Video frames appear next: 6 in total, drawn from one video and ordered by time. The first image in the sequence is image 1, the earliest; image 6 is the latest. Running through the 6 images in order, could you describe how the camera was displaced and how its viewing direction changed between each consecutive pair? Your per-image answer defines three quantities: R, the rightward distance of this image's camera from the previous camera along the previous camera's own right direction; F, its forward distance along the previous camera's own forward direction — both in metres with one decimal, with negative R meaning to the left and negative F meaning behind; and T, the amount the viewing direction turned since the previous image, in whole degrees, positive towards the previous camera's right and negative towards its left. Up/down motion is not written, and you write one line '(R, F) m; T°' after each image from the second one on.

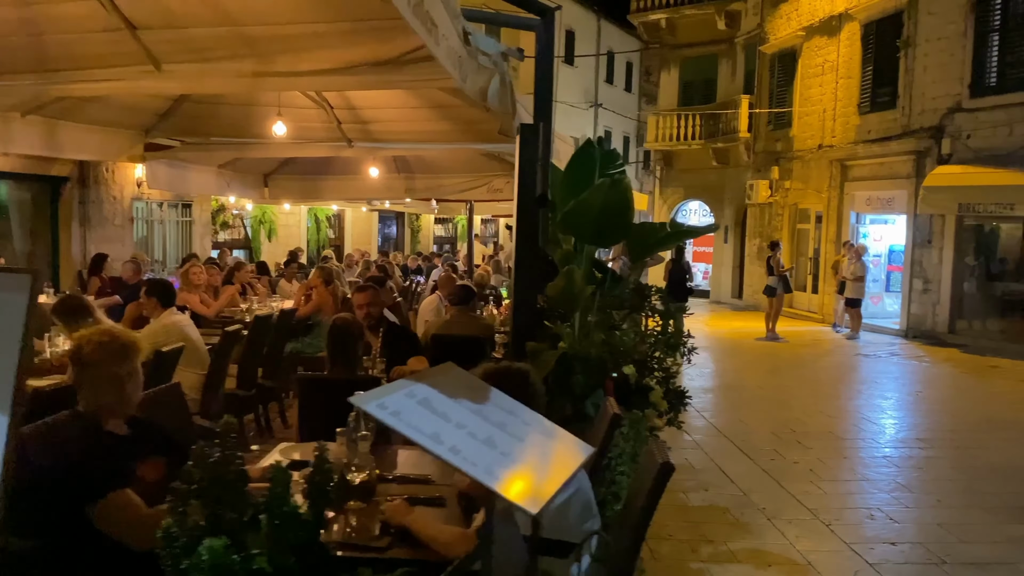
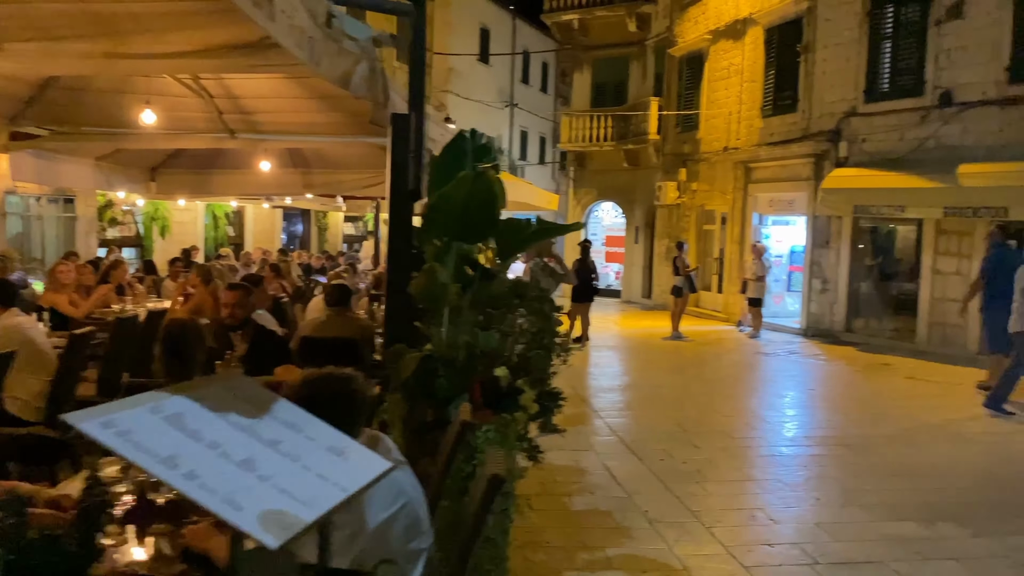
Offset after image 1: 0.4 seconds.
(+0.2, +0.2) m; +5°
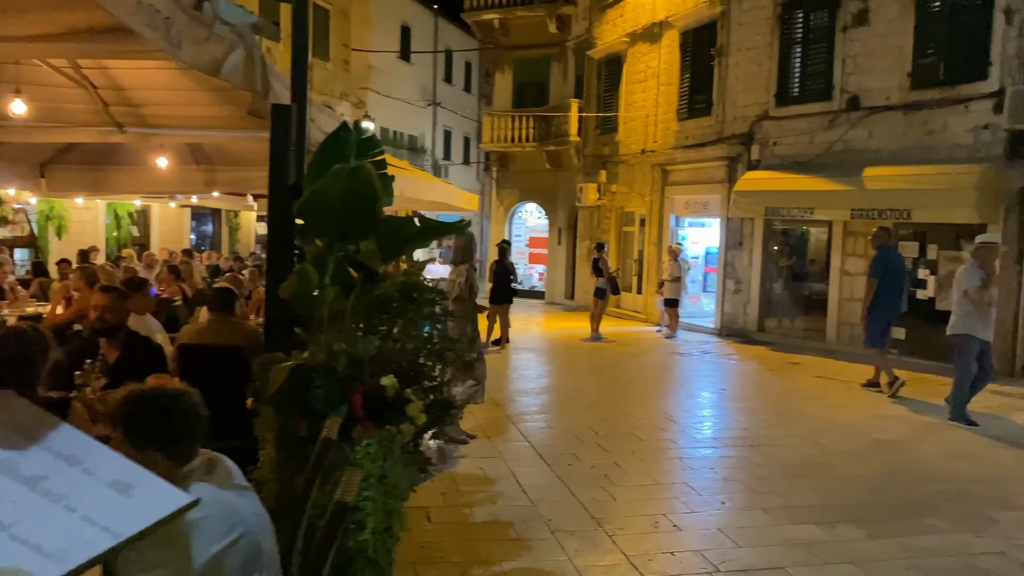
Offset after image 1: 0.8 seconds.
(+0.2, +0.2) m; +5°
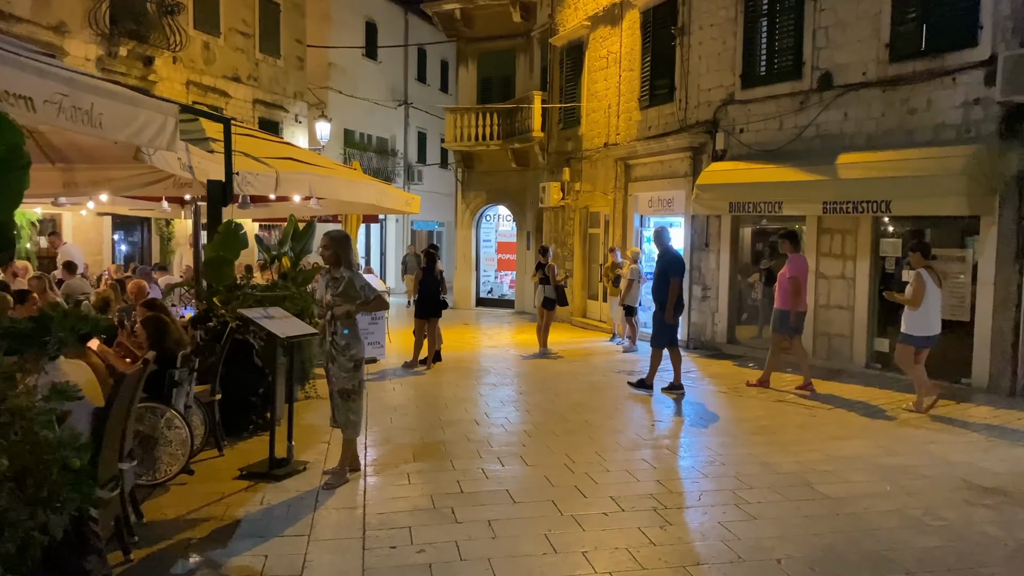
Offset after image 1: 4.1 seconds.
(+1.0, +1.4) m; -1°
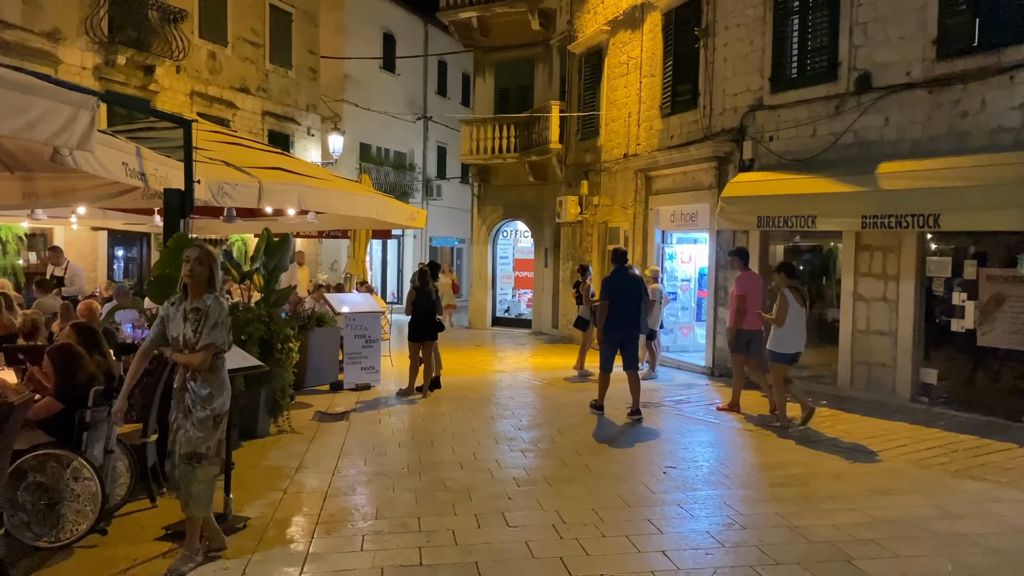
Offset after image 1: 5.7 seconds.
(+0.3, +0.8) m; -2°
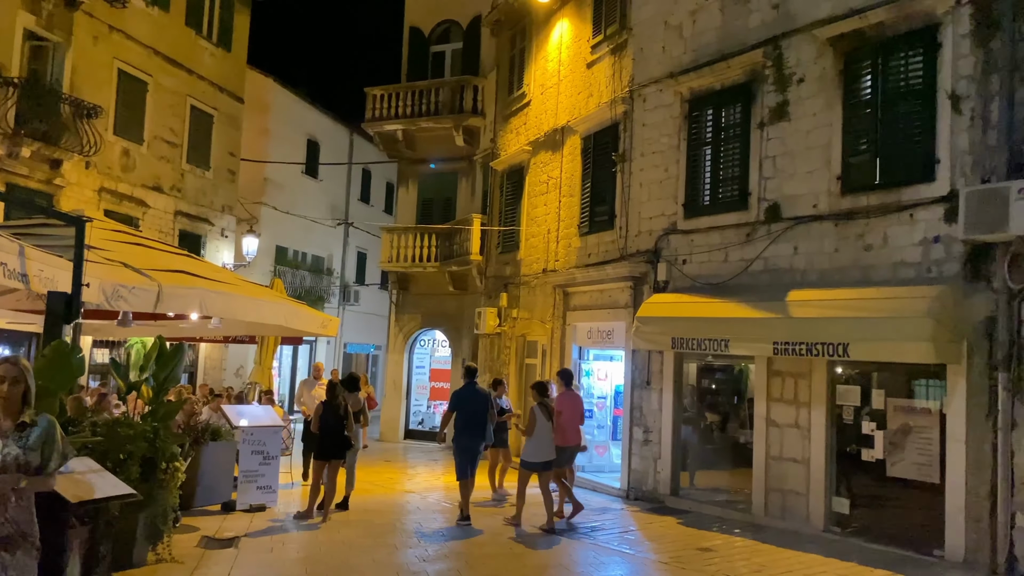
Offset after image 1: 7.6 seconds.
(0.0, +0.2) m; +5°
